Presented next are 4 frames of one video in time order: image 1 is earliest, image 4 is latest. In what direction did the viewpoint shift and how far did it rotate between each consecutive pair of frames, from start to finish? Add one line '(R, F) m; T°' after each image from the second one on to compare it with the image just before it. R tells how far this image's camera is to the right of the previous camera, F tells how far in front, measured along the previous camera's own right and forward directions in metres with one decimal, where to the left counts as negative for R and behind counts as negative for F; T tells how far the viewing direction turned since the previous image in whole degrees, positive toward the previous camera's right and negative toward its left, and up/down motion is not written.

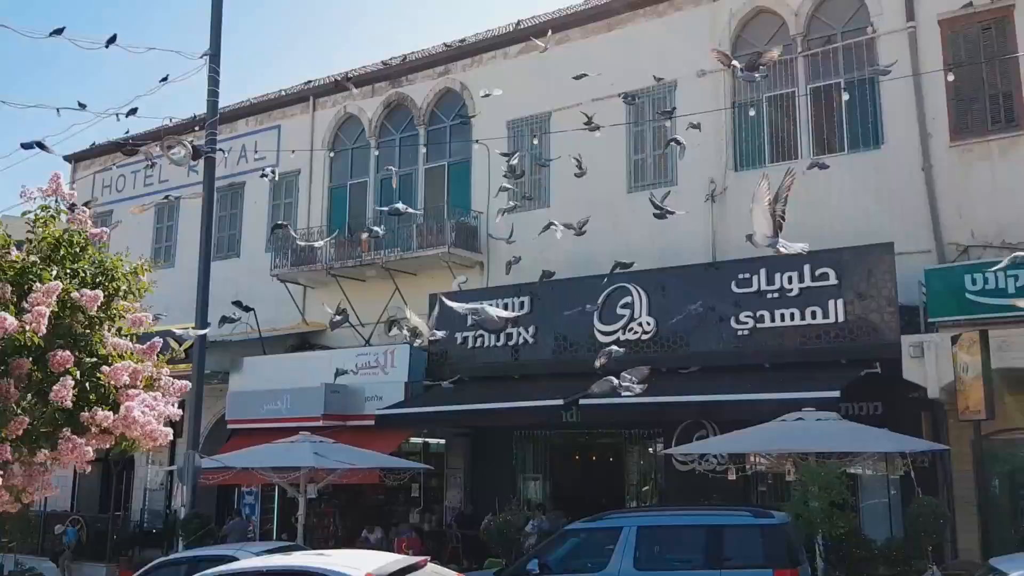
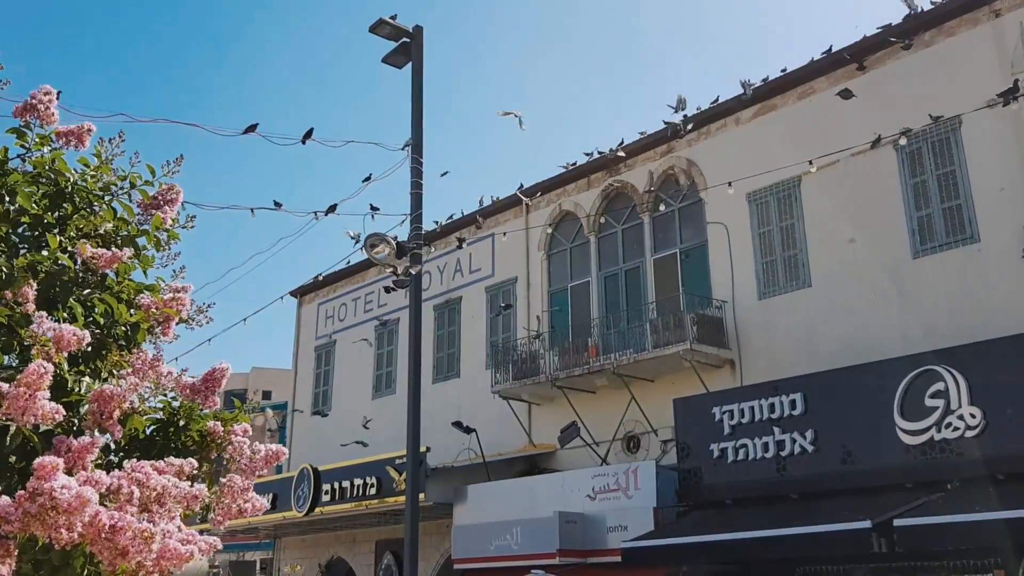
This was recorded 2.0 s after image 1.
(-0.5, +2.2) m; -14°
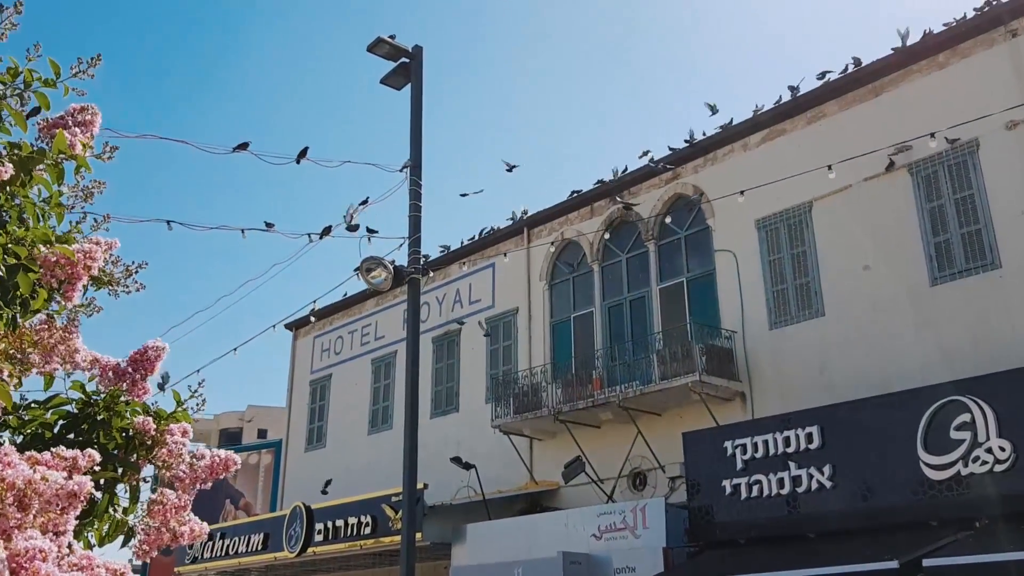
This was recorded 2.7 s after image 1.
(0.0, +0.5) m; 0°
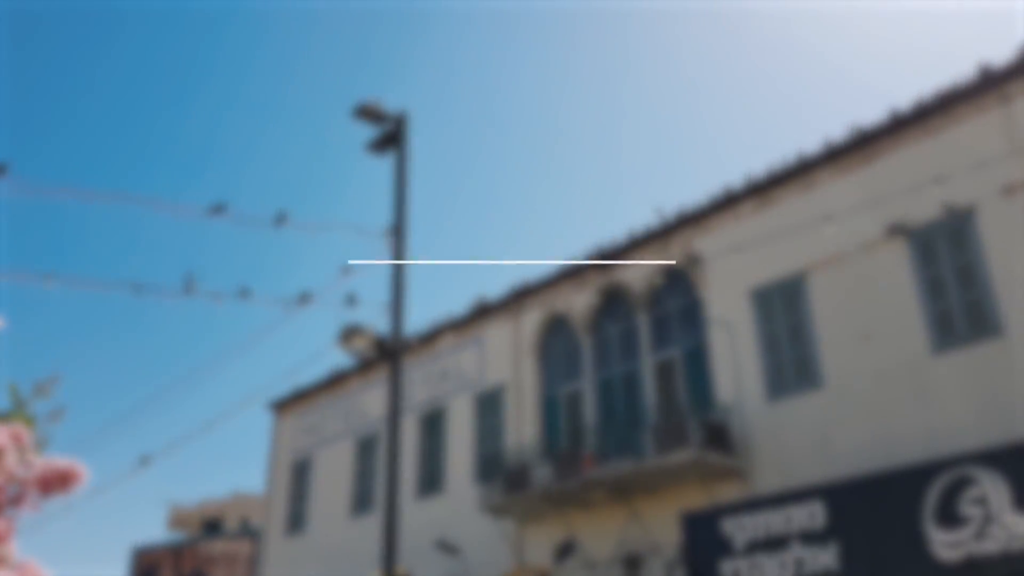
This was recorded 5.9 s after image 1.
(+0.1, +0.4) m; +1°
